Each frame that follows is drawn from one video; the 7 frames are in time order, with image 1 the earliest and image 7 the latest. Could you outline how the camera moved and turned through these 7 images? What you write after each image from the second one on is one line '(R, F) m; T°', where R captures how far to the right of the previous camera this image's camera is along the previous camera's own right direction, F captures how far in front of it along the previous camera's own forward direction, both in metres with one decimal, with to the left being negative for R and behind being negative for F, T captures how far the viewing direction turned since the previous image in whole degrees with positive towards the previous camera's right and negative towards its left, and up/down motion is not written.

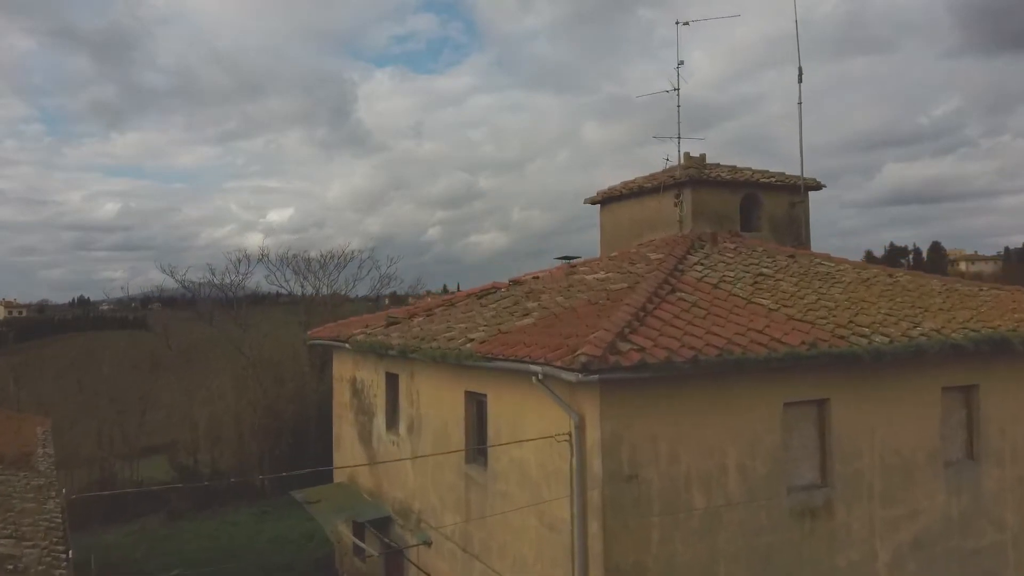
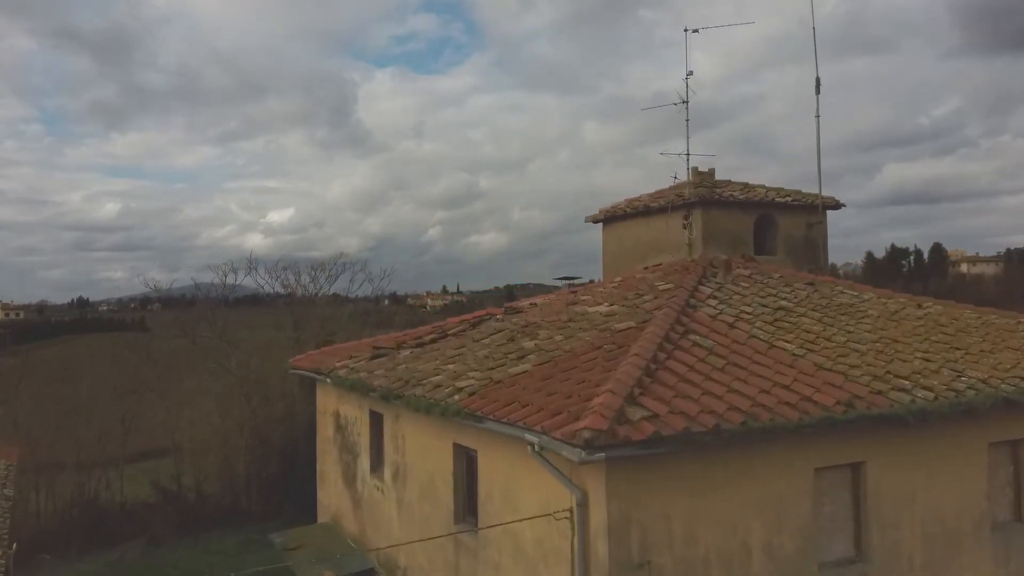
(+0.1, +0.8) m; 0°
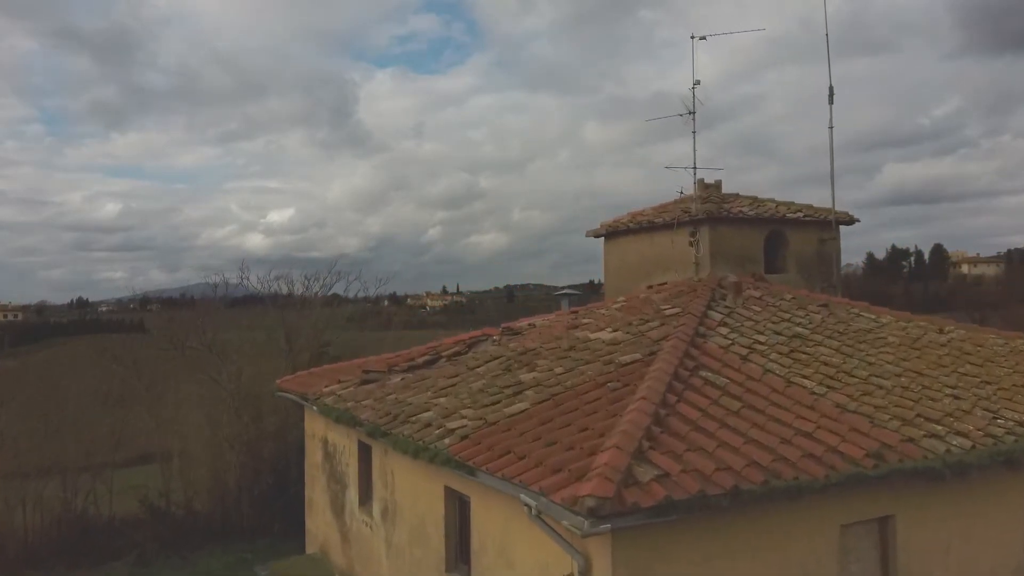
(0.0, +0.5) m; 0°
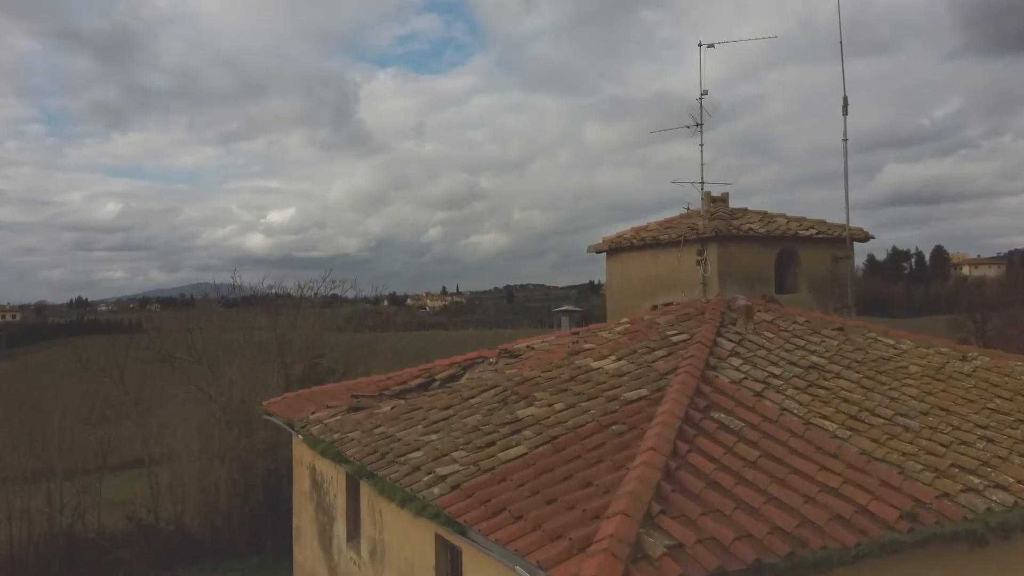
(0.0, +0.5) m; 0°
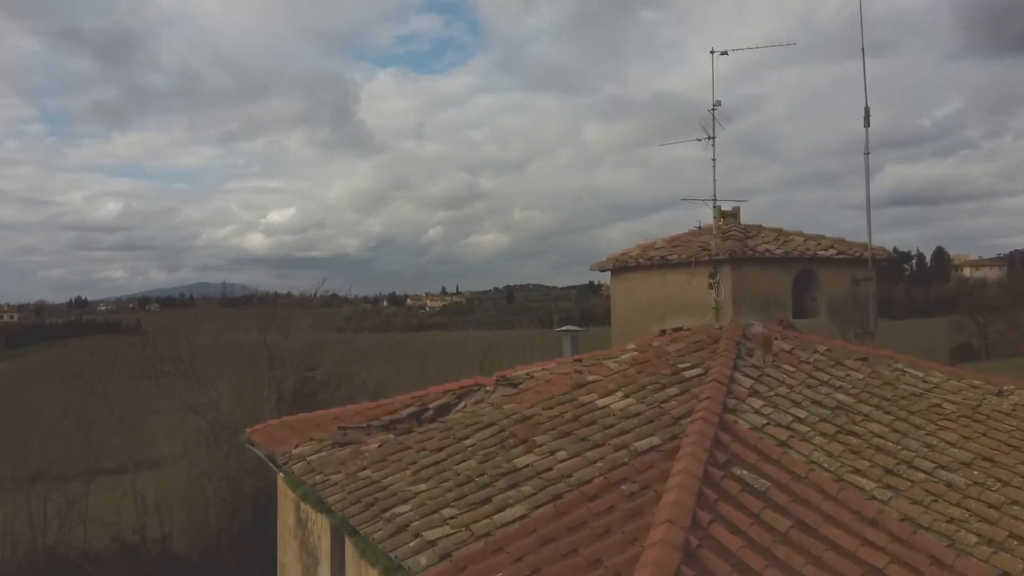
(0.0, +0.6) m; 0°
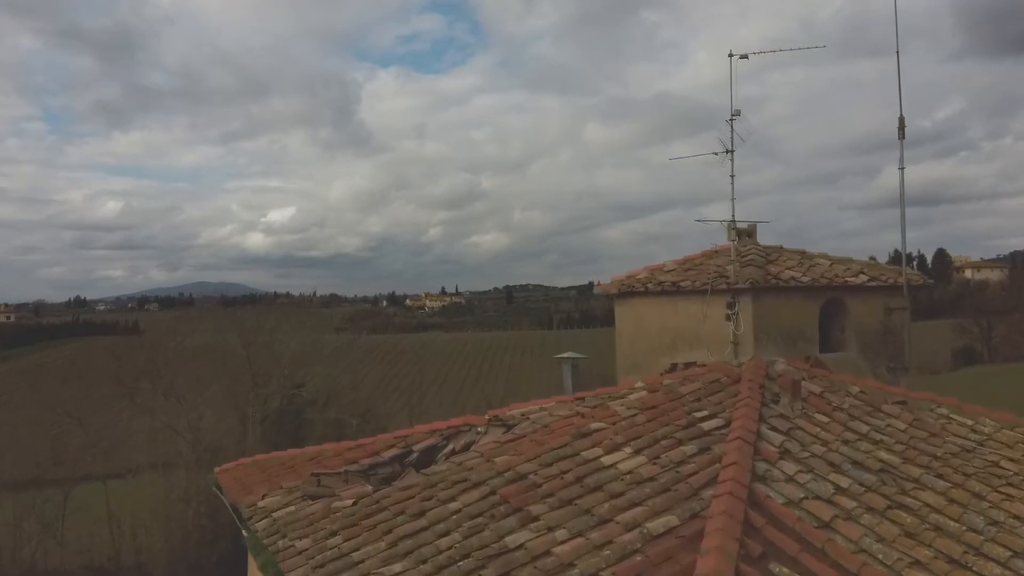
(+0.1, +0.9) m; 0°
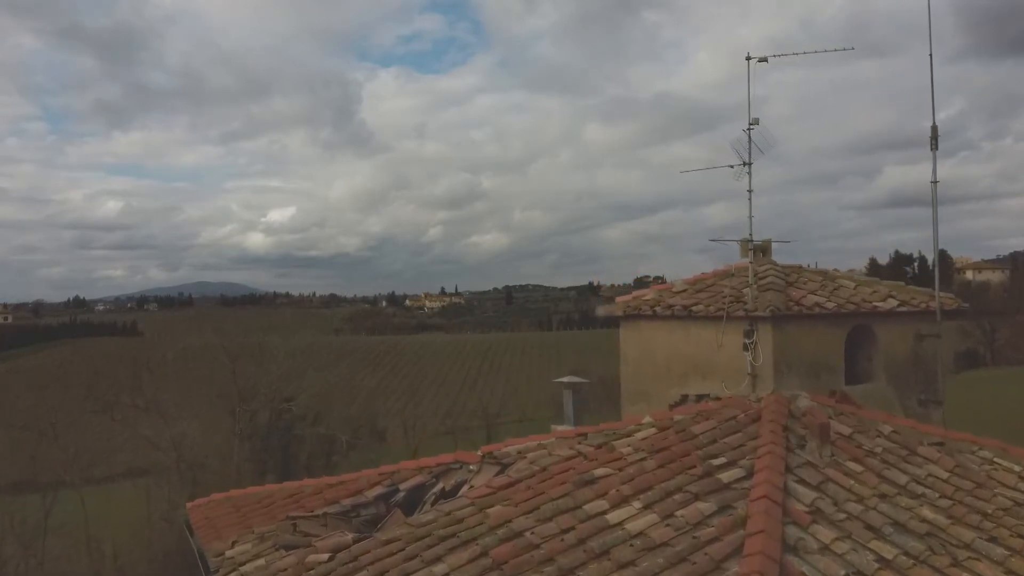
(0.0, +0.7) m; 0°
